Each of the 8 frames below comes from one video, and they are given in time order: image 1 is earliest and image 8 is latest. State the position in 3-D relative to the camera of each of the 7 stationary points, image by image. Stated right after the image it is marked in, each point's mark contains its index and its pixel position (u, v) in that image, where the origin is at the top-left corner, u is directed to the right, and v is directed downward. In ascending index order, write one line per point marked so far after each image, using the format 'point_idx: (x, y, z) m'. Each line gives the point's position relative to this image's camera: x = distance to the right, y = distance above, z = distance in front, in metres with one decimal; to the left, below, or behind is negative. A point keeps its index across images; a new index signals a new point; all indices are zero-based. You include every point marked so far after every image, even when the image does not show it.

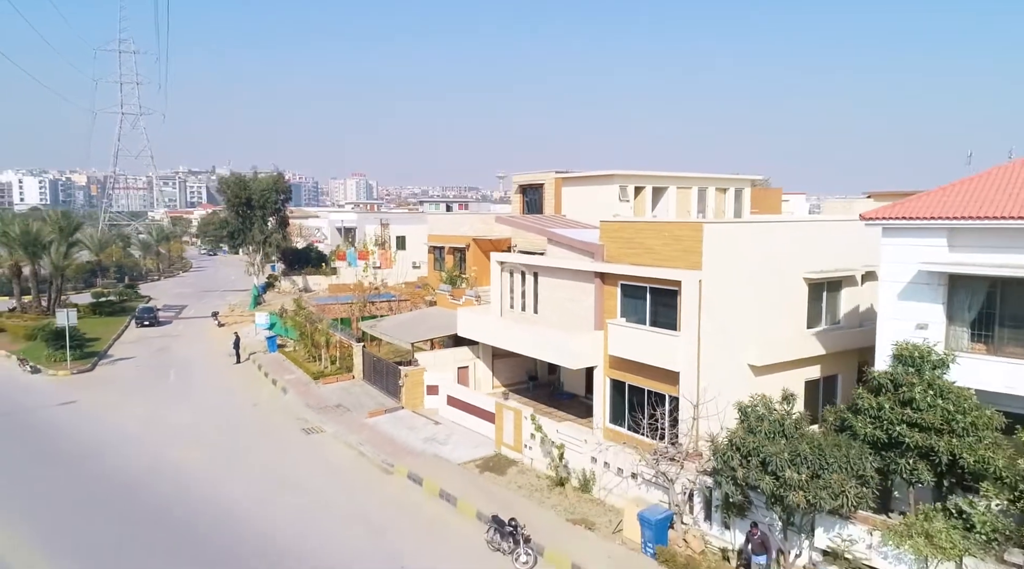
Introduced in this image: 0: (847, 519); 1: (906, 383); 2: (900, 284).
0: (+4.9, -3.4, +10.5) m
1: (+6.2, -1.5, +11.1) m
2: (+7.0, 0.0, +12.6) m
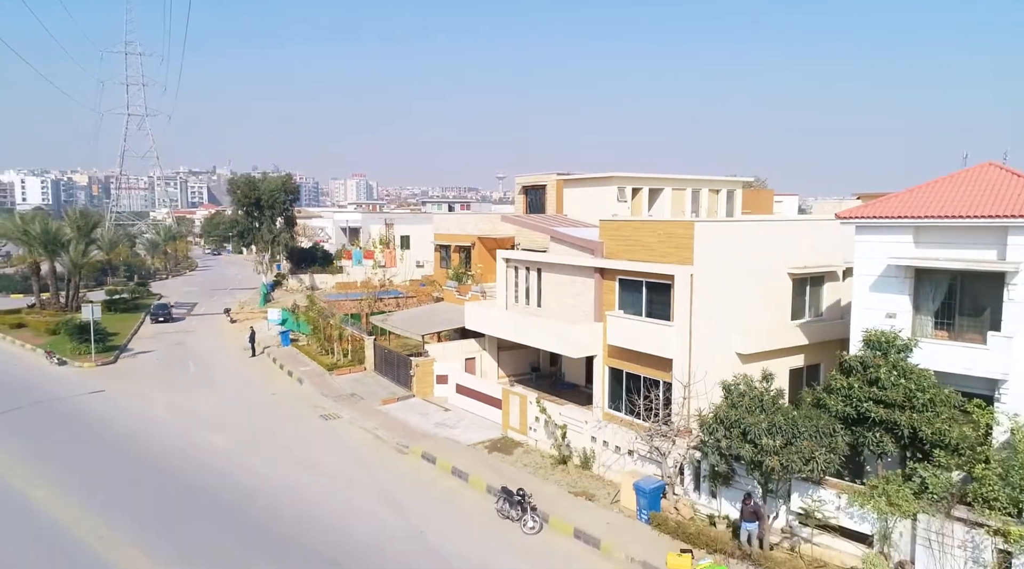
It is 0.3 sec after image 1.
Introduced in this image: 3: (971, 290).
0: (+5.1, -3.3, +11.8) m
1: (+6.3, -1.4, +12.4) m
2: (+7.1, +0.2, +14.0) m
3: (+8.5, -0.1, +13.1) m
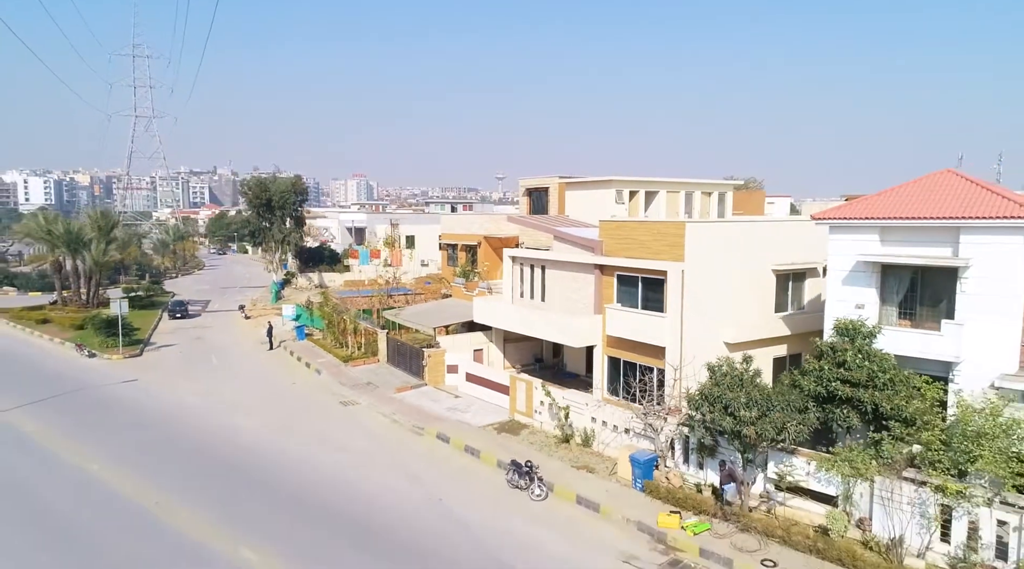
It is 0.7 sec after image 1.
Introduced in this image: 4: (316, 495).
0: (+5.2, -3.2, +13.5) m
1: (+6.5, -1.2, +14.0) m
2: (+7.3, +0.3, +15.6) m
3: (+8.7, +0.1, +14.7) m
4: (-4.2, -4.5, +15.3) m
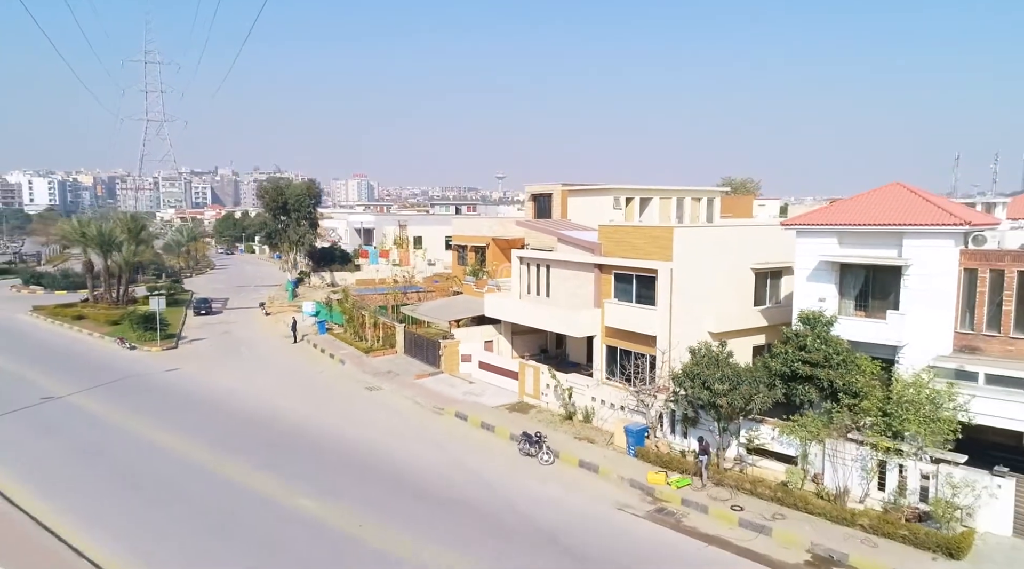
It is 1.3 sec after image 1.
0: (+5.5, -3.1, +16.0) m
1: (+6.8, -1.2, +16.6) m
2: (+7.6, +0.4, +18.2) m
3: (+9.0, +0.1, +17.3) m
4: (-3.9, -4.4, +17.9) m
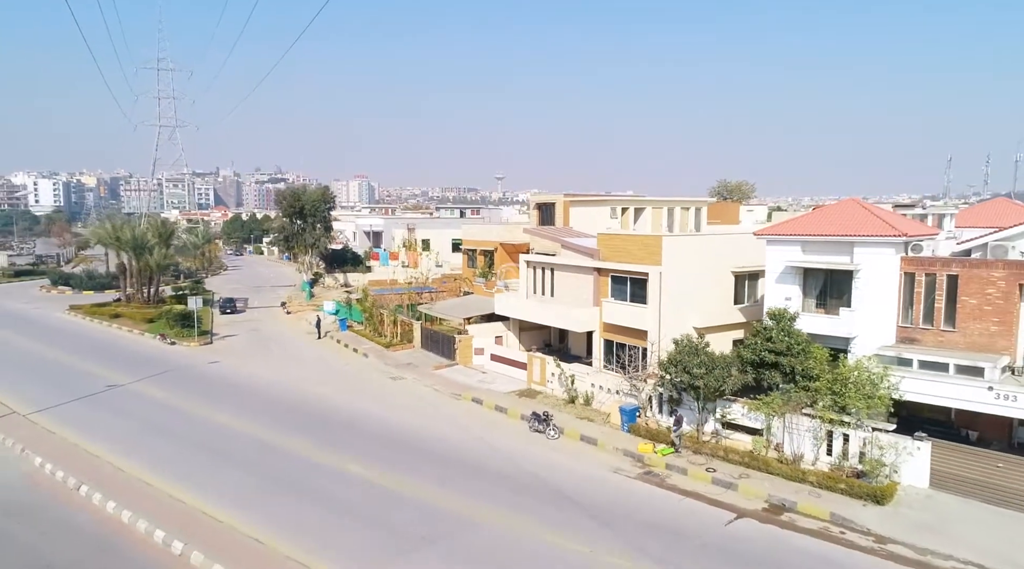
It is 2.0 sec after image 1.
0: (+5.9, -3.1, +19.2) m
1: (+7.2, -1.2, +19.7) m
2: (+7.9, +0.3, +21.3) m
3: (+9.3, +0.1, +20.4) m
4: (-3.5, -4.4, +21.0) m
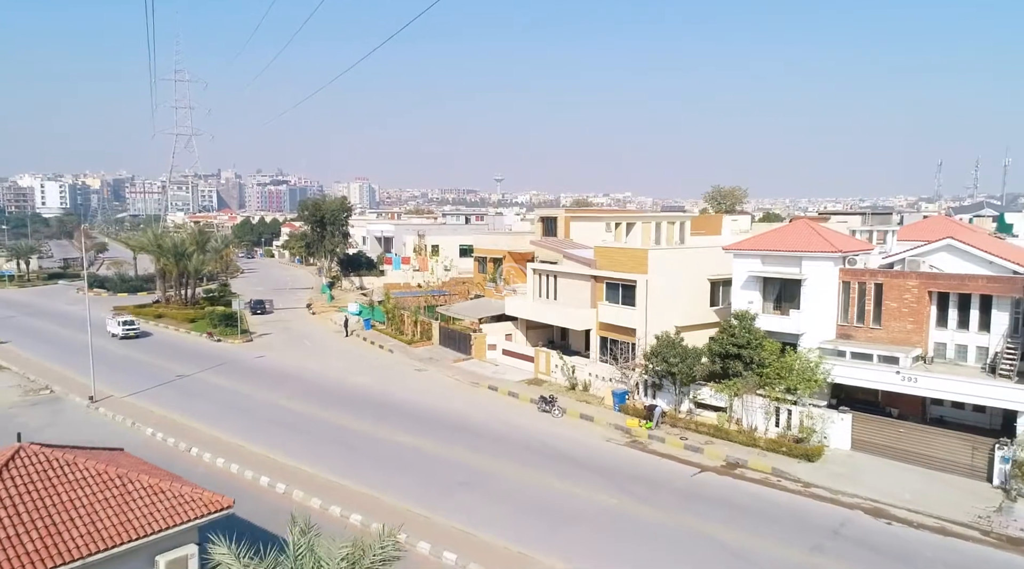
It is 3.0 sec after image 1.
0: (+6.3, -3.3, +23.7) m
1: (+7.6, -1.4, +24.3) m
2: (+8.4, +0.1, +25.9) m
3: (+9.8, -0.1, +25.0) m
4: (-3.1, -4.7, +25.6) m
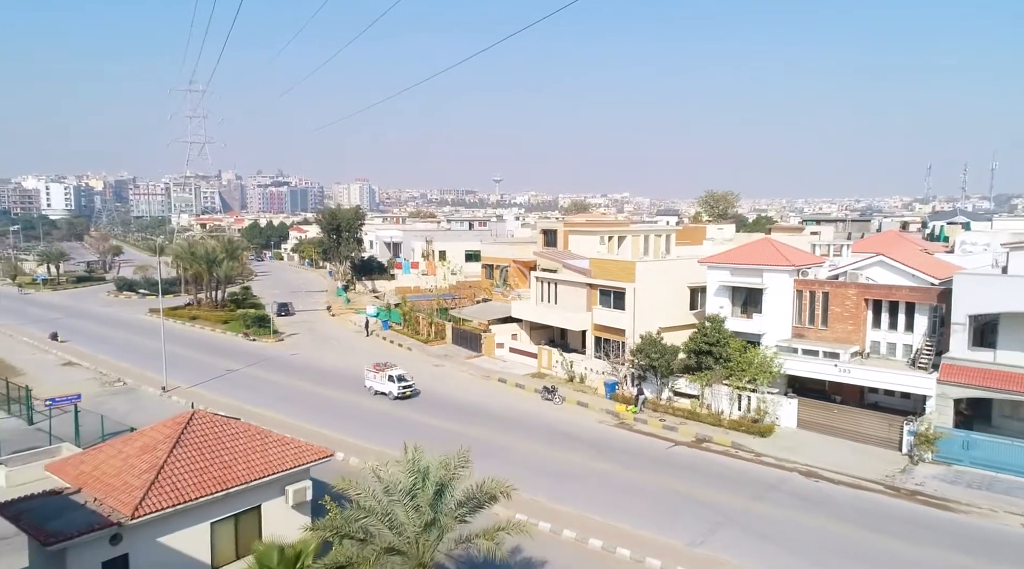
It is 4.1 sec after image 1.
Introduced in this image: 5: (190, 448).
0: (+6.6, -3.7, +28.4) m
1: (+7.9, -1.7, +29.0) m
2: (+8.7, -0.2, +30.6) m
3: (+10.1, -0.4, +29.7) m
4: (-2.8, -5.0, +30.2) m
5: (-6.3, -3.2, +14.0) m
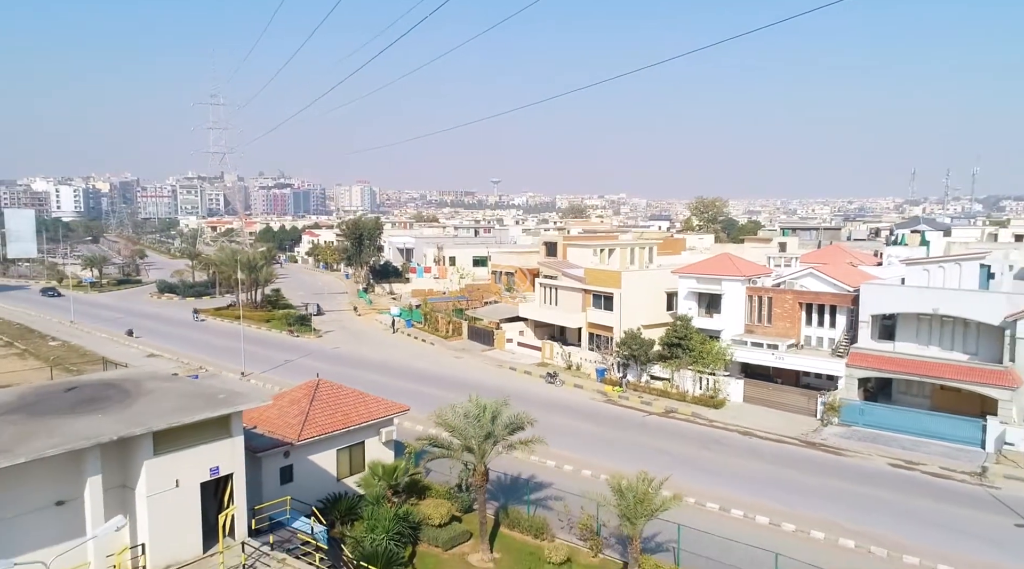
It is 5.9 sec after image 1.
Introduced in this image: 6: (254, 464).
0: (+7.2, -4.0, +35.9) m
1: (+8.4, -2.1, +36.5) m
2: (+9.2, -0.5, +38.0) m
3: (+10.6, -0.8, +37.2) m
4: (-2.3, -5.3, +37.7) m
5: (-5.8, -3.5, +21.4) m
6: (-7.0, -4.9, +19.3) m
